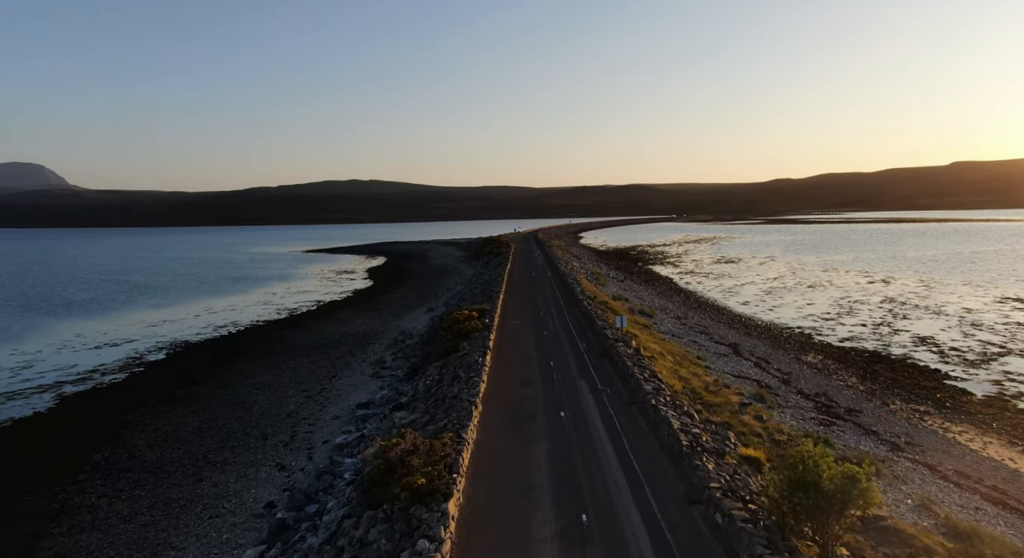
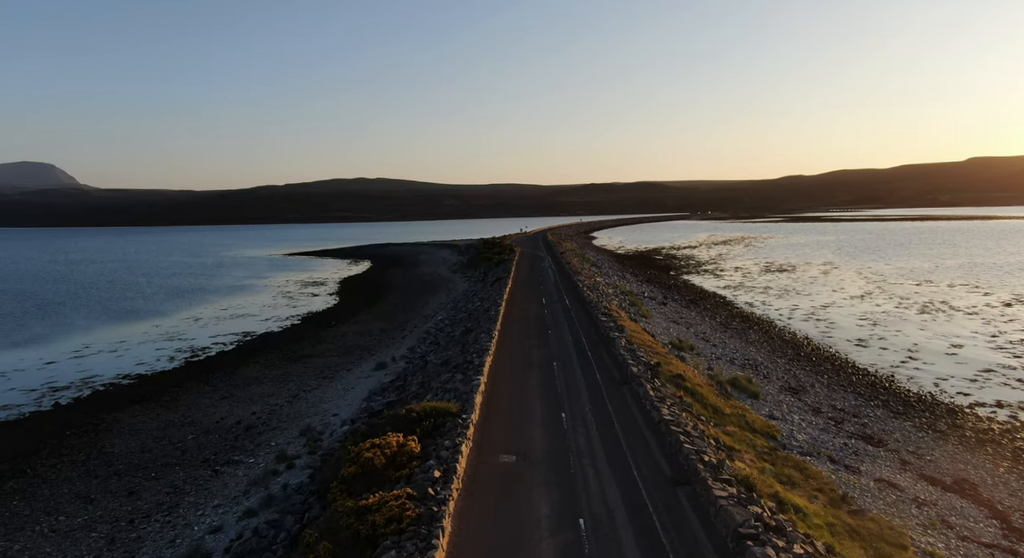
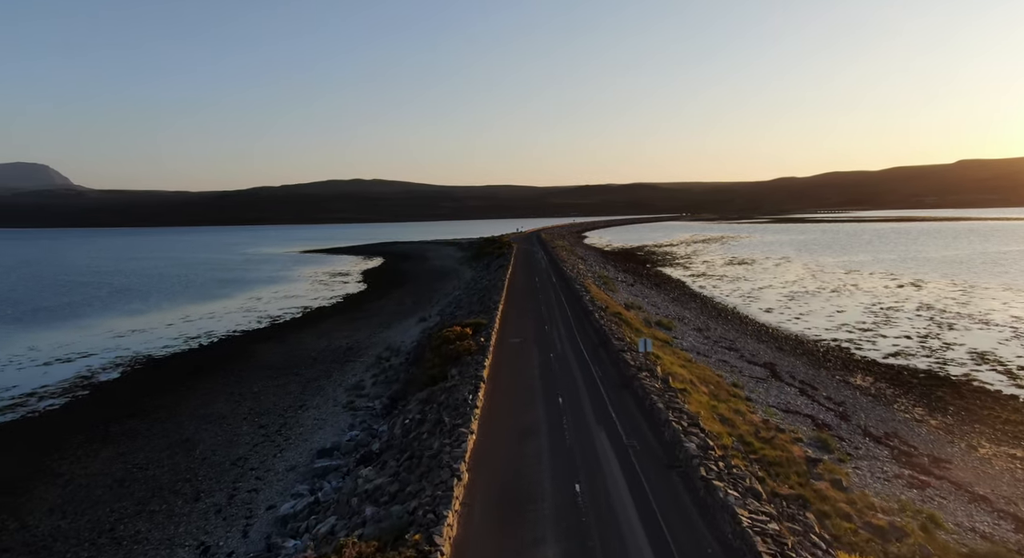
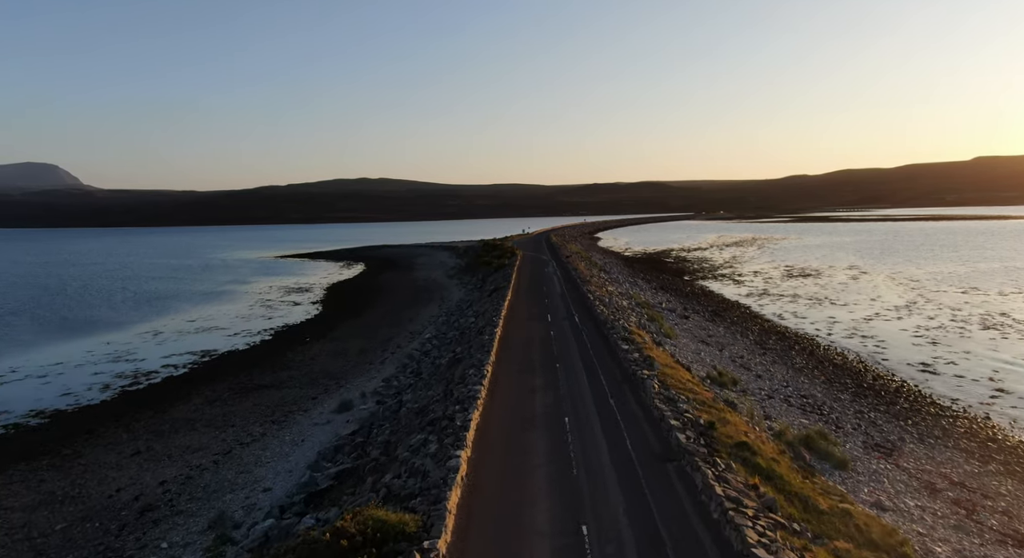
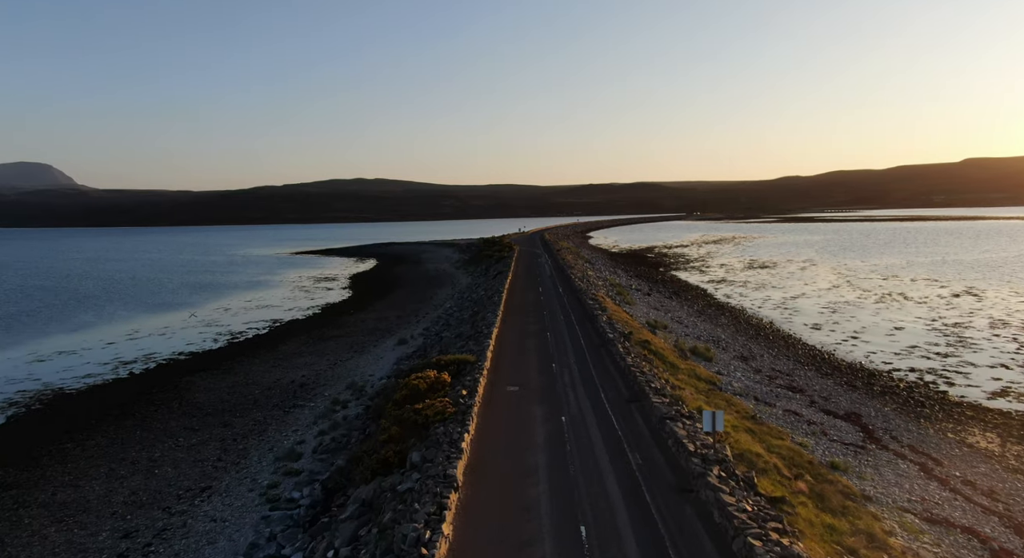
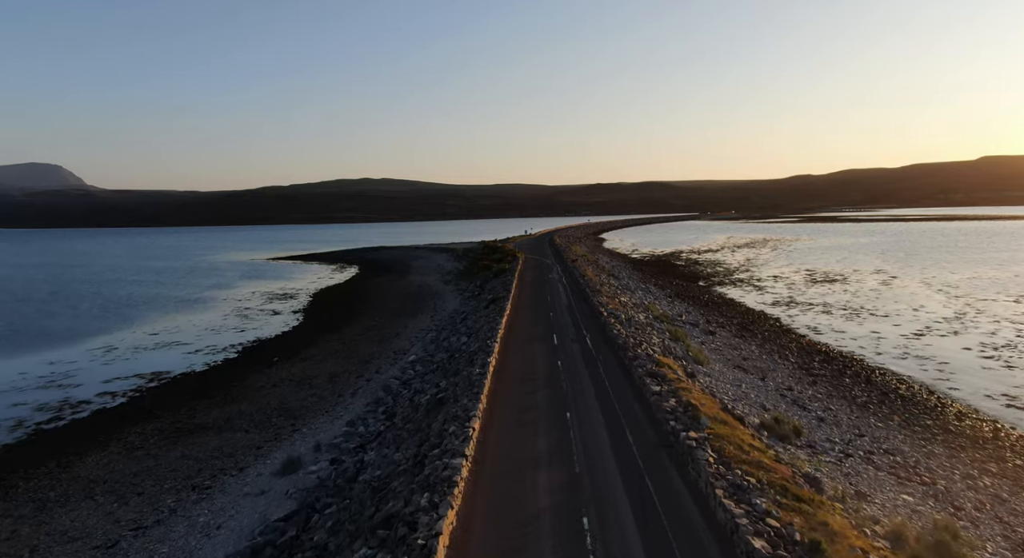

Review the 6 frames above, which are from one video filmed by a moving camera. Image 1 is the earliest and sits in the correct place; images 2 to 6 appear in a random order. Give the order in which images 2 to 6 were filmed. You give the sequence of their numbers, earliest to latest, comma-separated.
3, 5, 2, 4, 6
